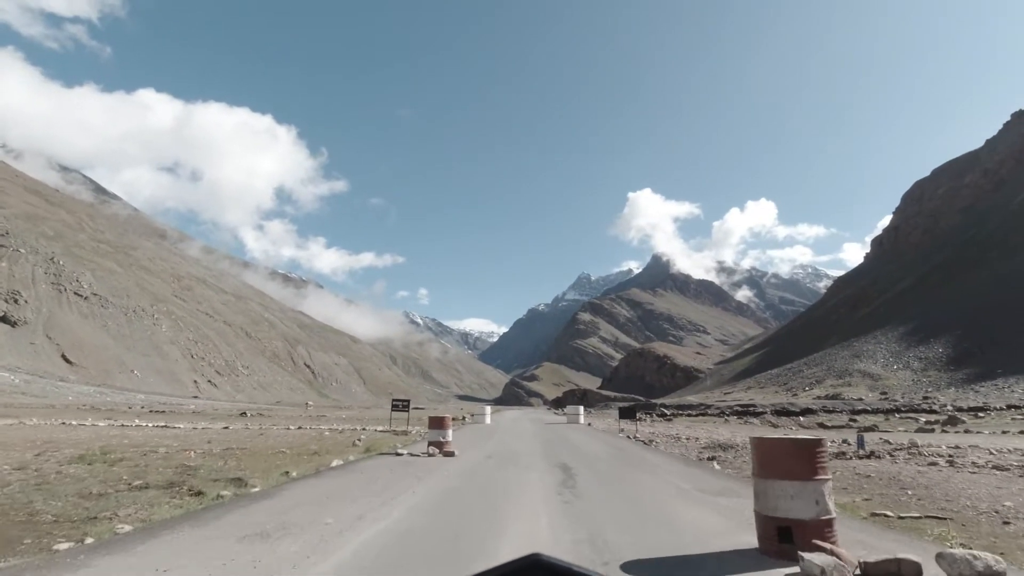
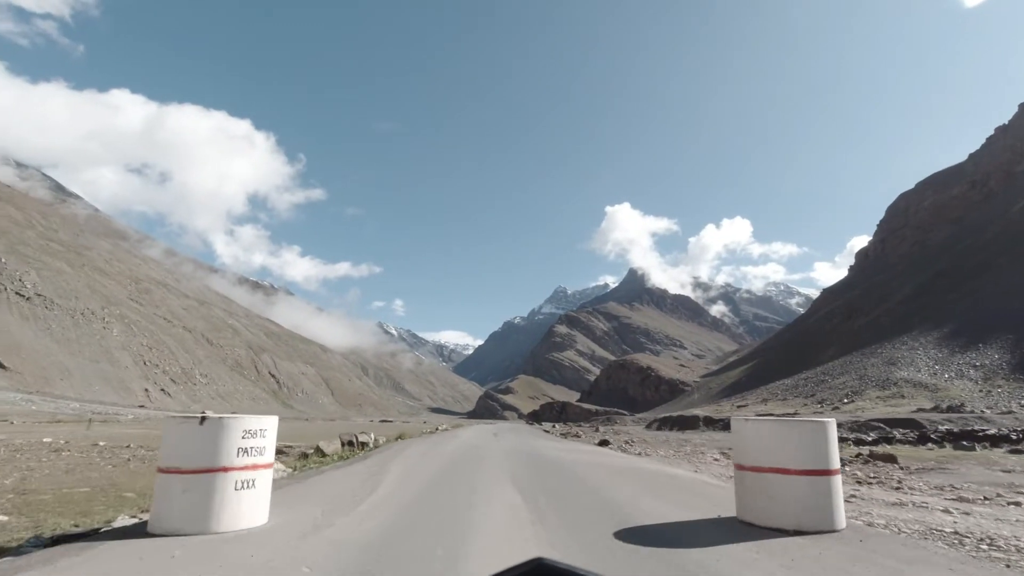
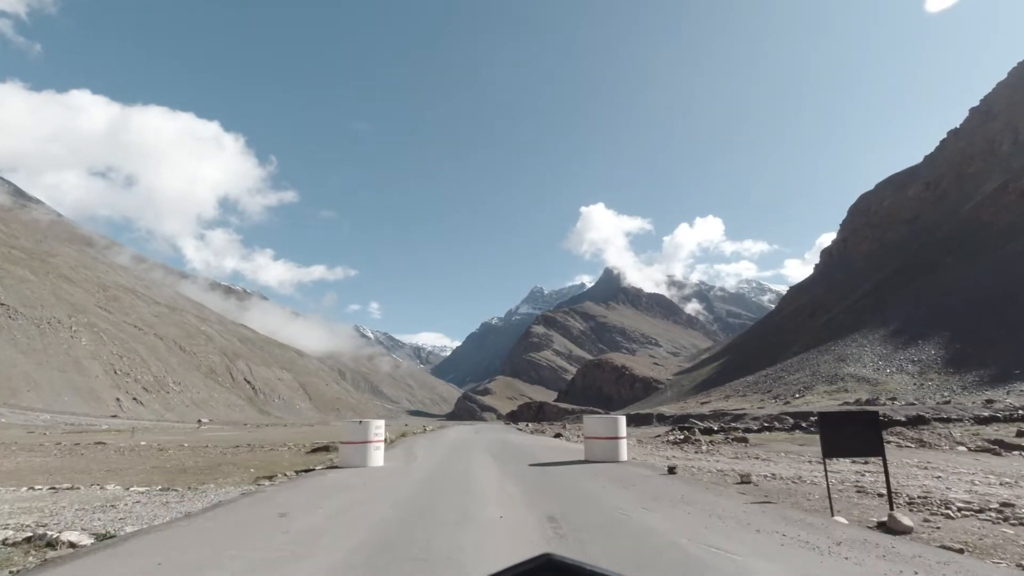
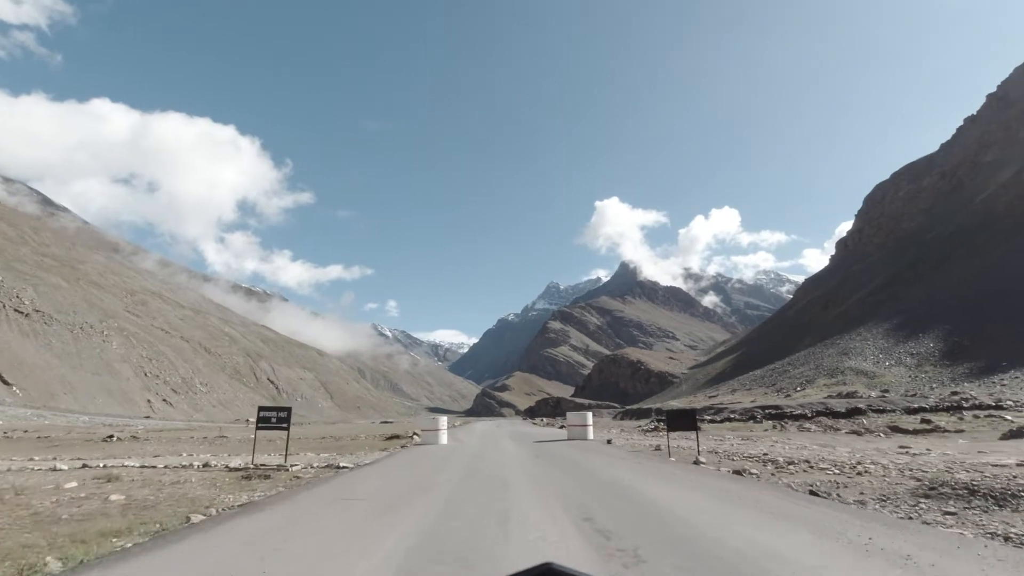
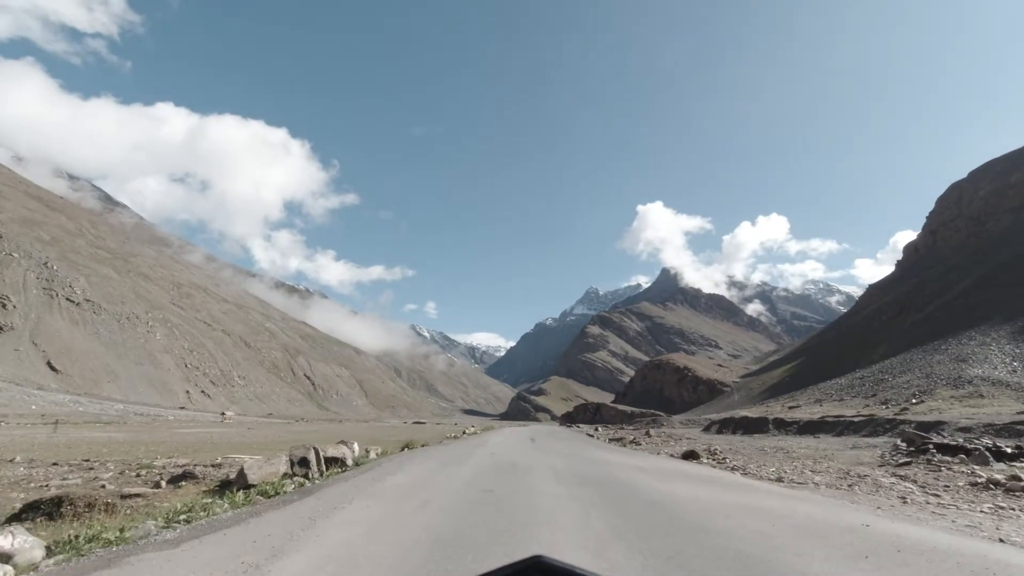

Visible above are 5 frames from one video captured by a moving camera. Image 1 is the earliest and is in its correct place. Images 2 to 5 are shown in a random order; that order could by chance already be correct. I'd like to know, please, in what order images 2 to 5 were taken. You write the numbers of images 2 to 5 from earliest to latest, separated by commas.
4, 3, 2, 5
